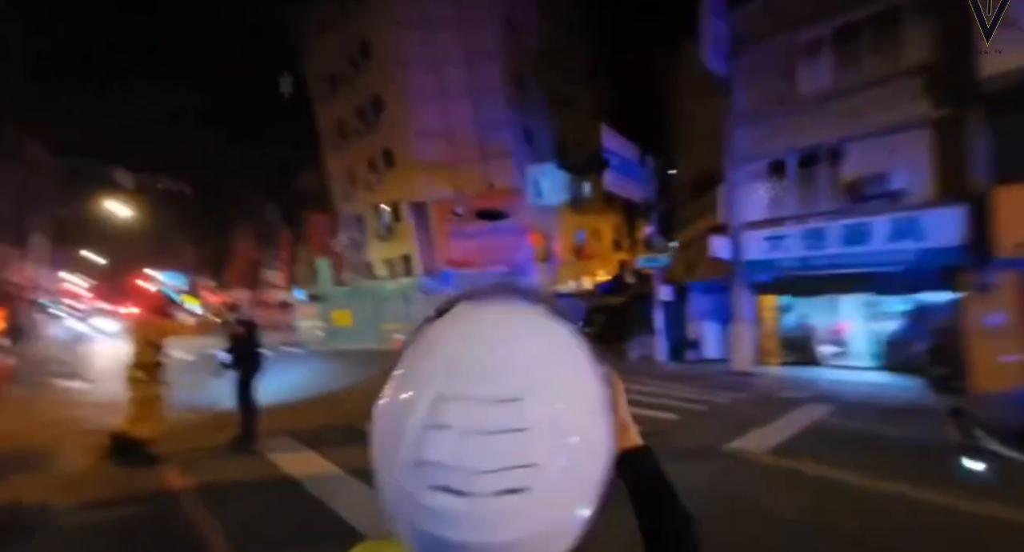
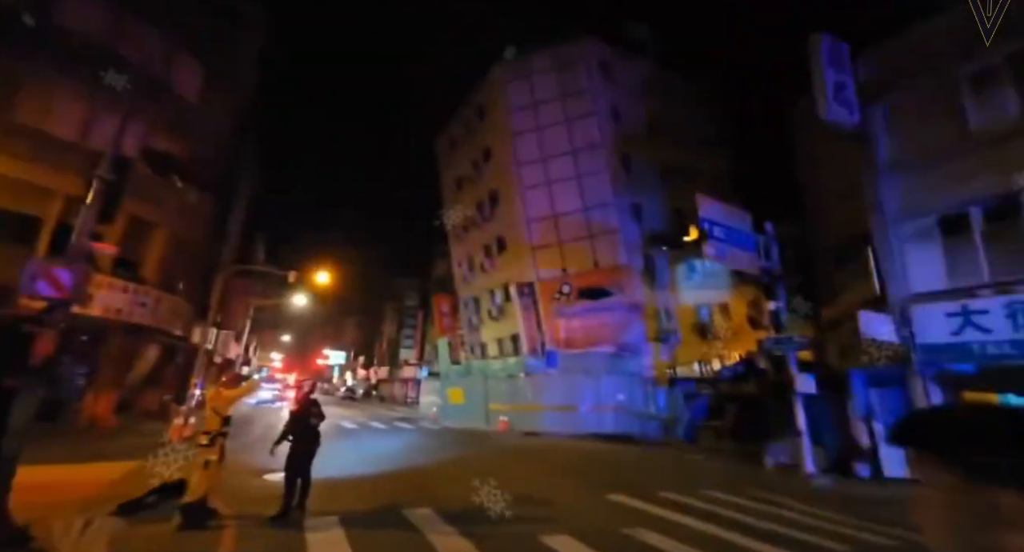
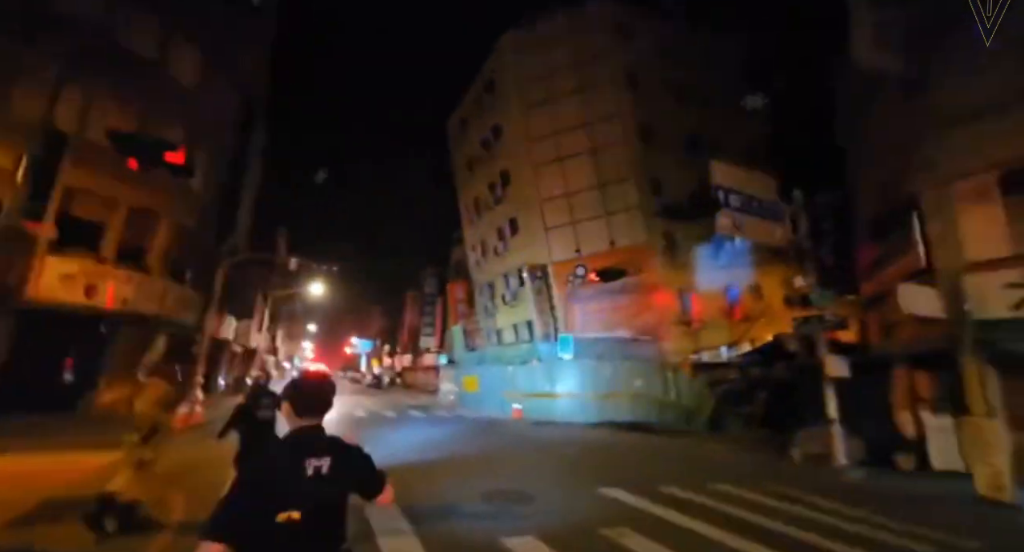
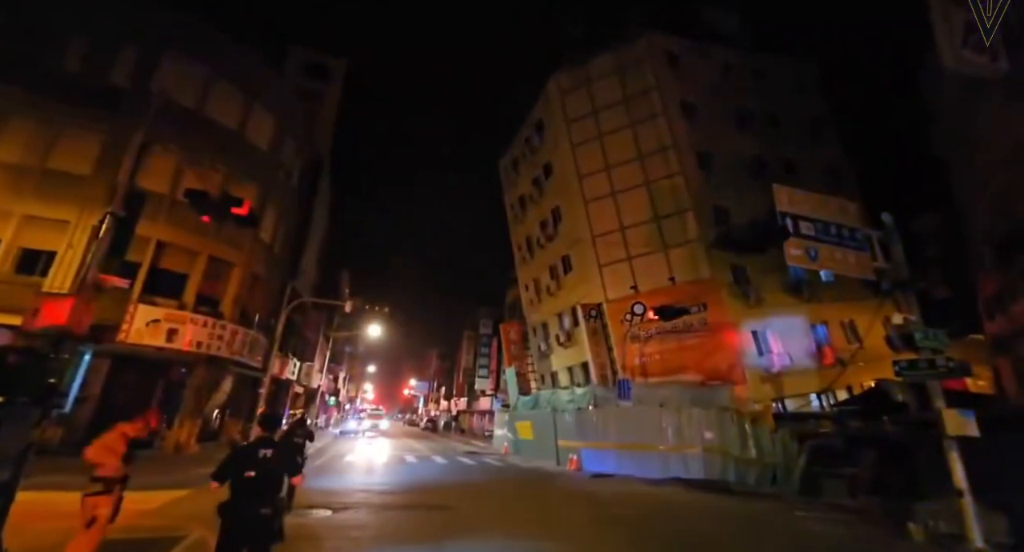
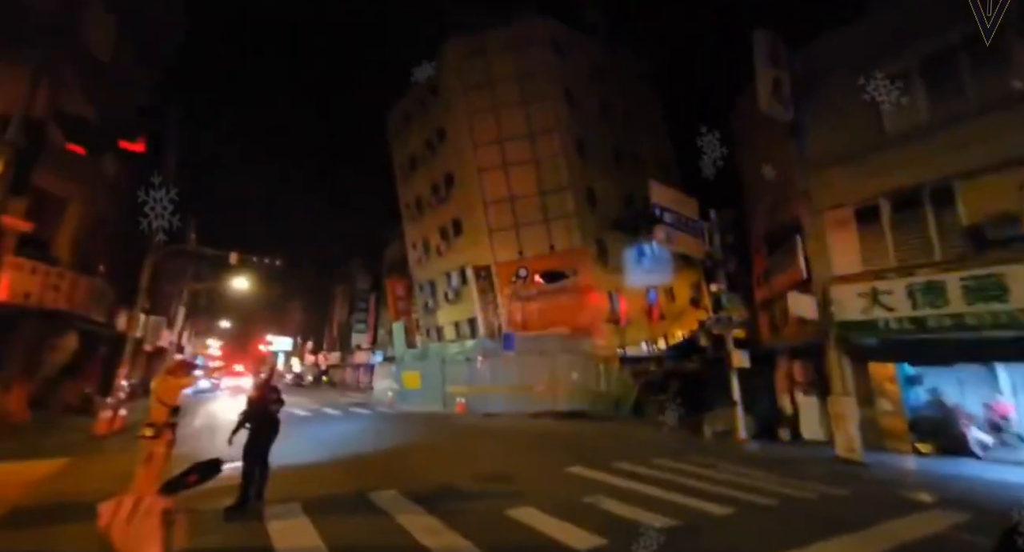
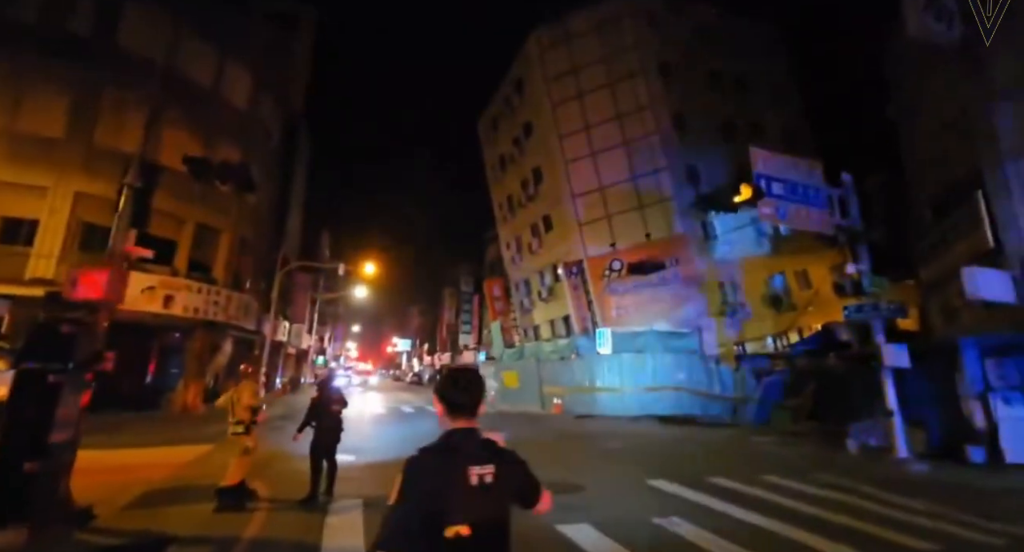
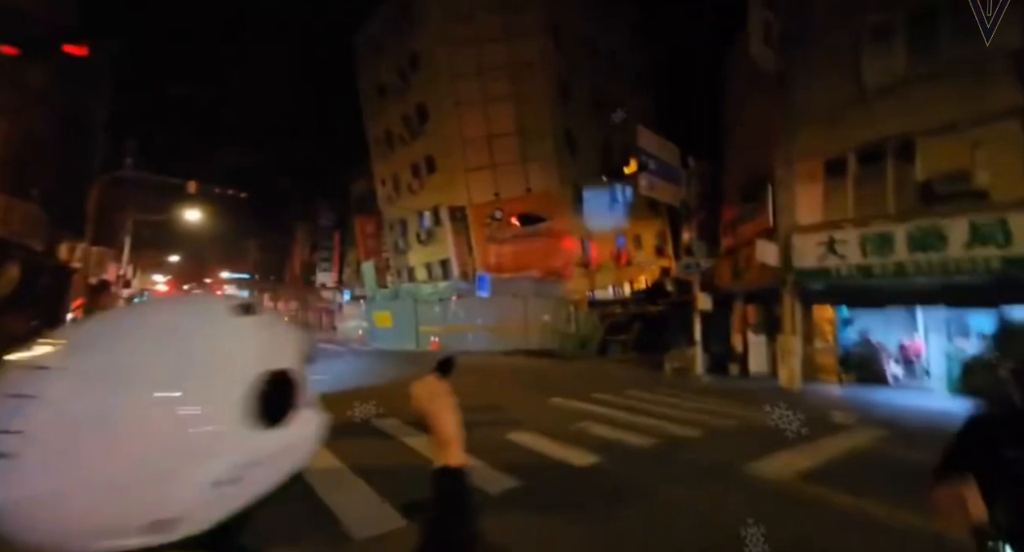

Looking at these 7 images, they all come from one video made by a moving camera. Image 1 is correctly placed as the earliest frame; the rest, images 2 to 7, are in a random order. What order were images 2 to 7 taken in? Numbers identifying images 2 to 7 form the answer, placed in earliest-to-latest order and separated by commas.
7, 5, 2, 6, 3, 4
